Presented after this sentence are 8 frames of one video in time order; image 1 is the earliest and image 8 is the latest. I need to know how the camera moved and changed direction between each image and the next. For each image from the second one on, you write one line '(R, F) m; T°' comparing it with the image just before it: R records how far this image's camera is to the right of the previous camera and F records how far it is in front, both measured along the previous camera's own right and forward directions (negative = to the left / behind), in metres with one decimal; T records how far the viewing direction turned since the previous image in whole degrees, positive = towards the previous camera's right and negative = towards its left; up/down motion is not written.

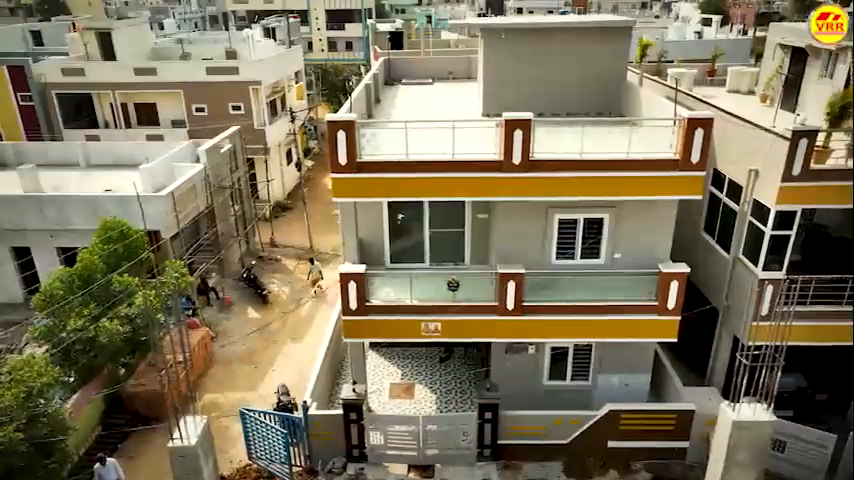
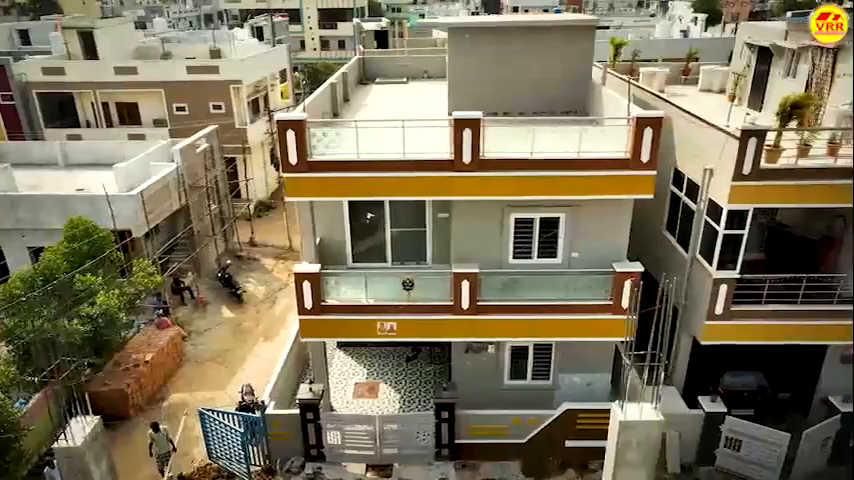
(+1.0, 0.0) m; 0°
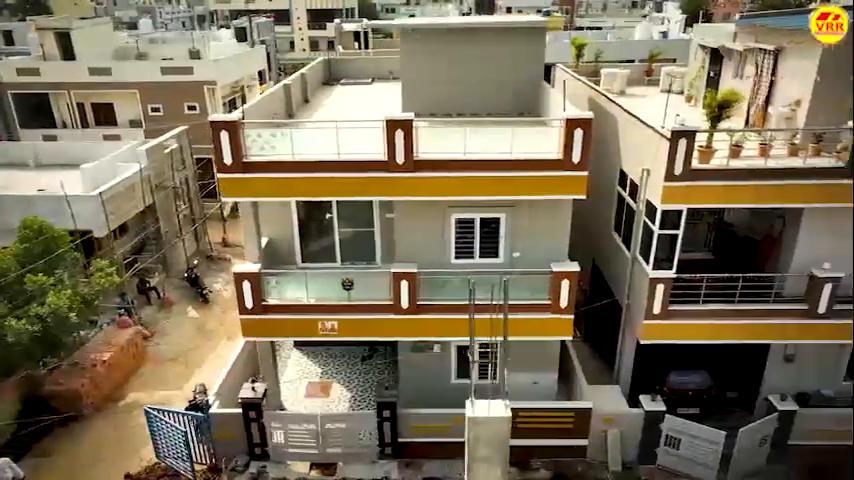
(+1.4, -0.1) m; 0°
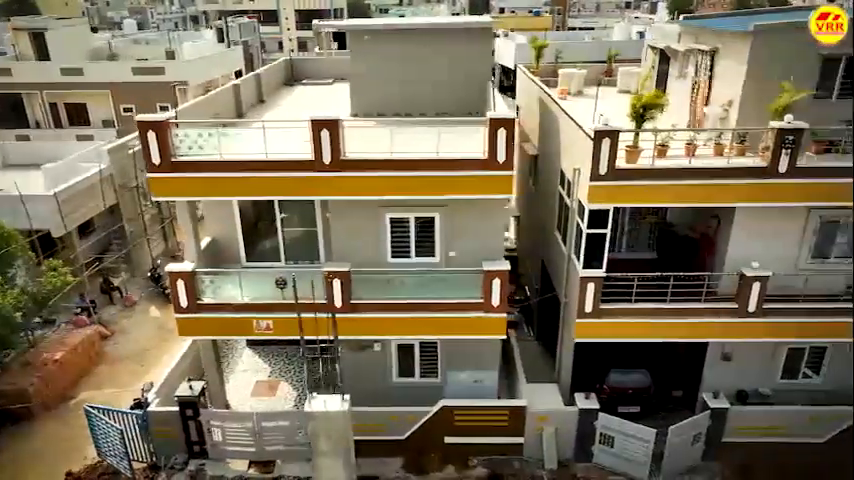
(+1.6, -0.1) m; 0°
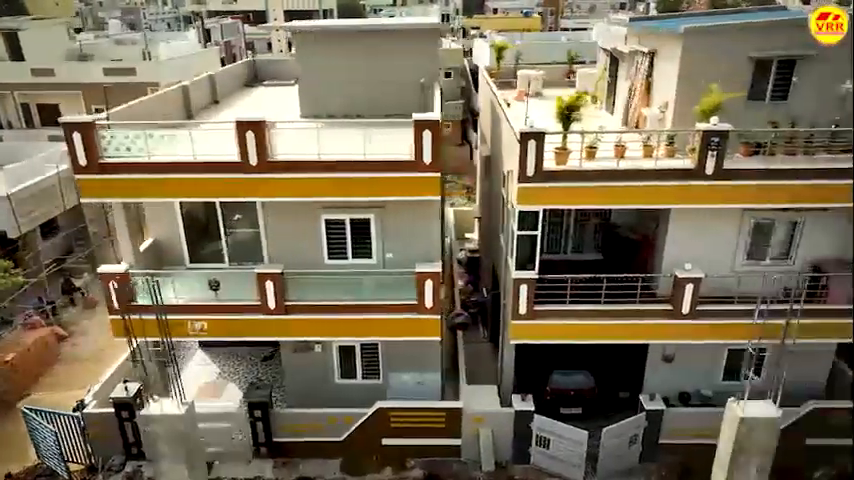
(+1.6, 0.0) m; 0°
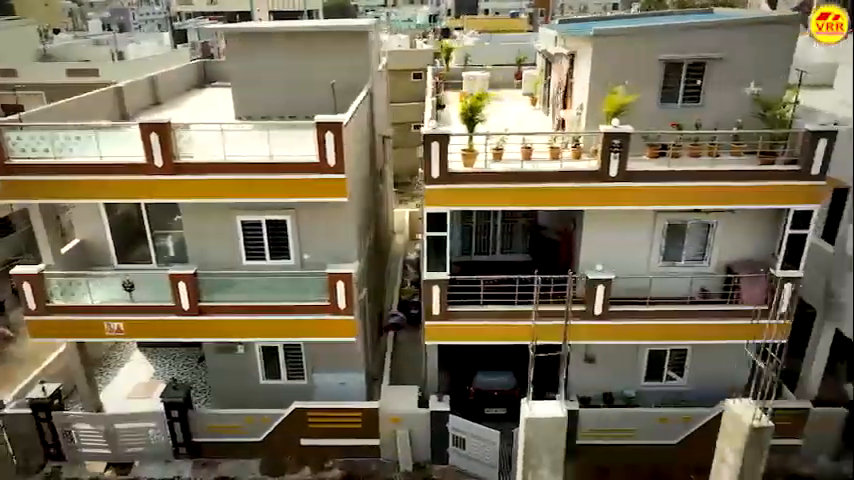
(+2.0, -0.1) m; 0°
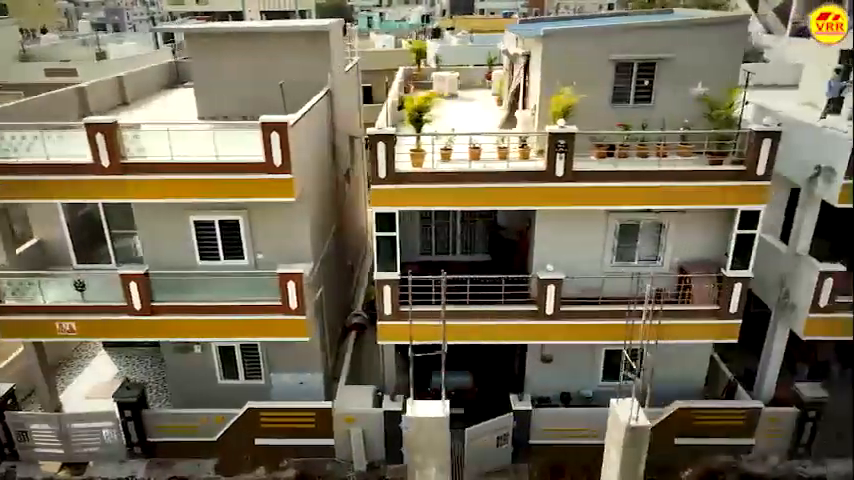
(+1.1, 0.0) m; 0°
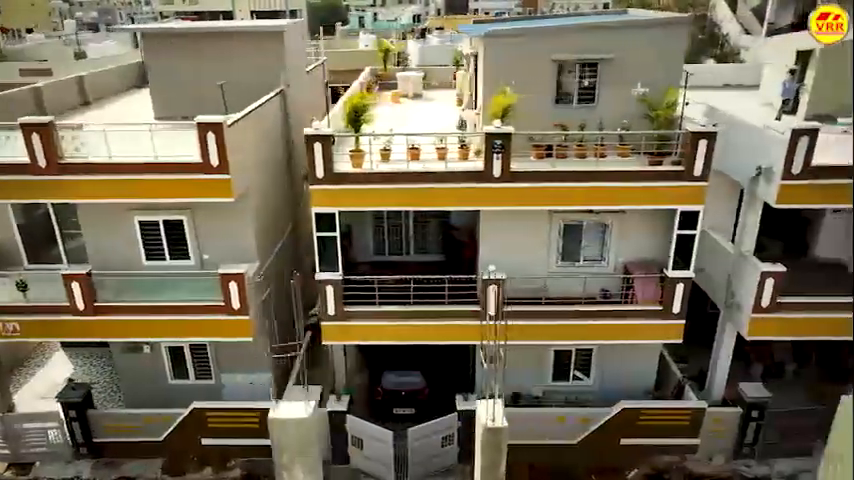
(+1.3, 0.0) m; 0°
